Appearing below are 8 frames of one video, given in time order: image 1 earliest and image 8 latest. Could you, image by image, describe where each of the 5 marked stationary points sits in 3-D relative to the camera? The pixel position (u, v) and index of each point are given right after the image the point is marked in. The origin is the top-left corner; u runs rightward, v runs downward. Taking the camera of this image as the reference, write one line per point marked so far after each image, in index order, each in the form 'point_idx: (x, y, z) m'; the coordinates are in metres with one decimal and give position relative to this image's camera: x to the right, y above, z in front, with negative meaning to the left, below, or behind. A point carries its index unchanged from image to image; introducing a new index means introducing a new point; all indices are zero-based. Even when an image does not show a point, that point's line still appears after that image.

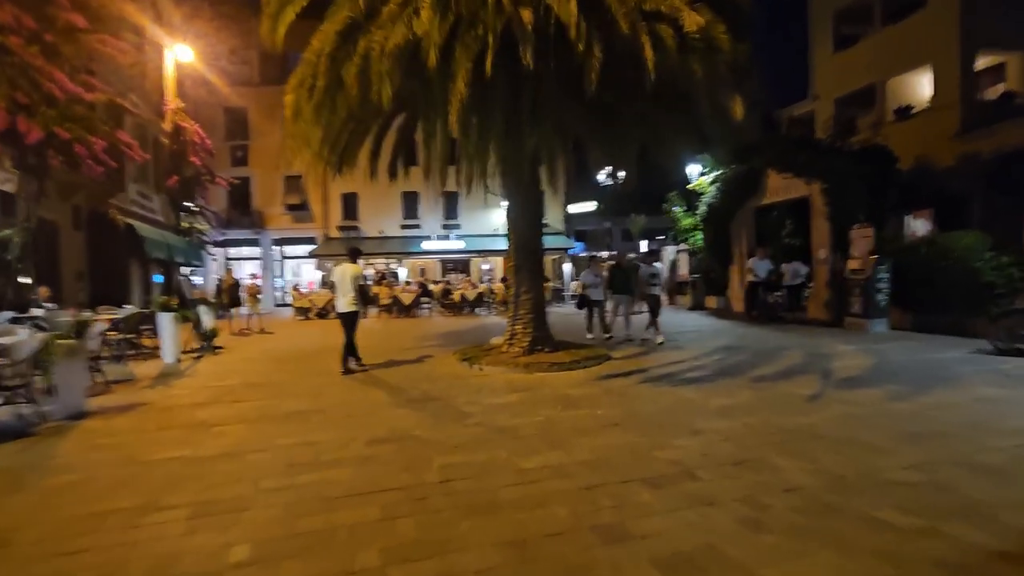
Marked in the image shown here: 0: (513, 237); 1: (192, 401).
0: (+0.1, +1.0, +11.6) m
1: (-5.5, -2.0, +8.8) m
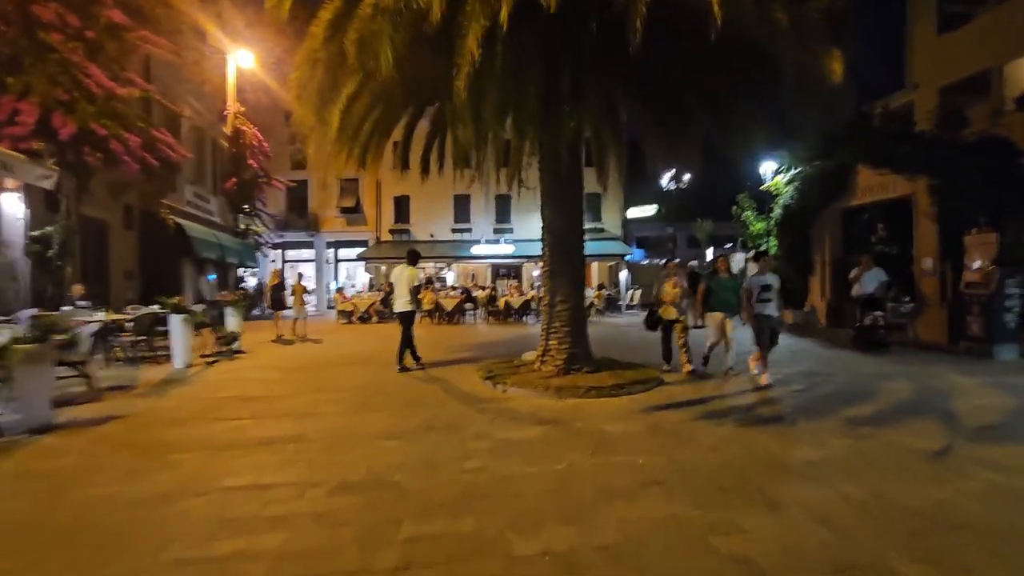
0: (+0.8, +0.9, +10.0) m
1: (-5.2, -2.0, +7.8) m
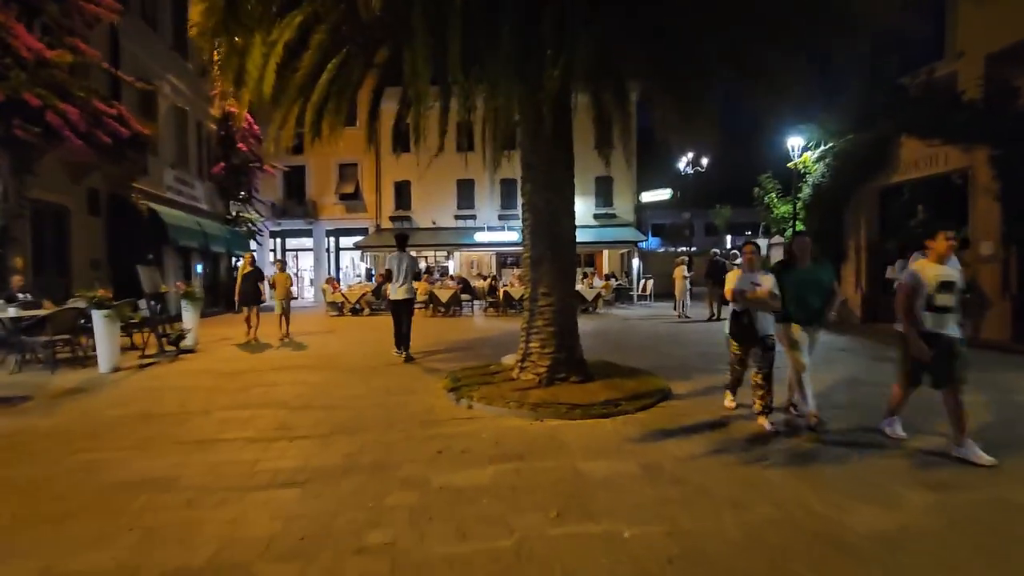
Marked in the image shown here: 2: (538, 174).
0: (+0.3, +1.0, +8.1) m
1: (-5.7, -1.9, +6.1) m
2: (+0.4, +1.7, +8.1) m
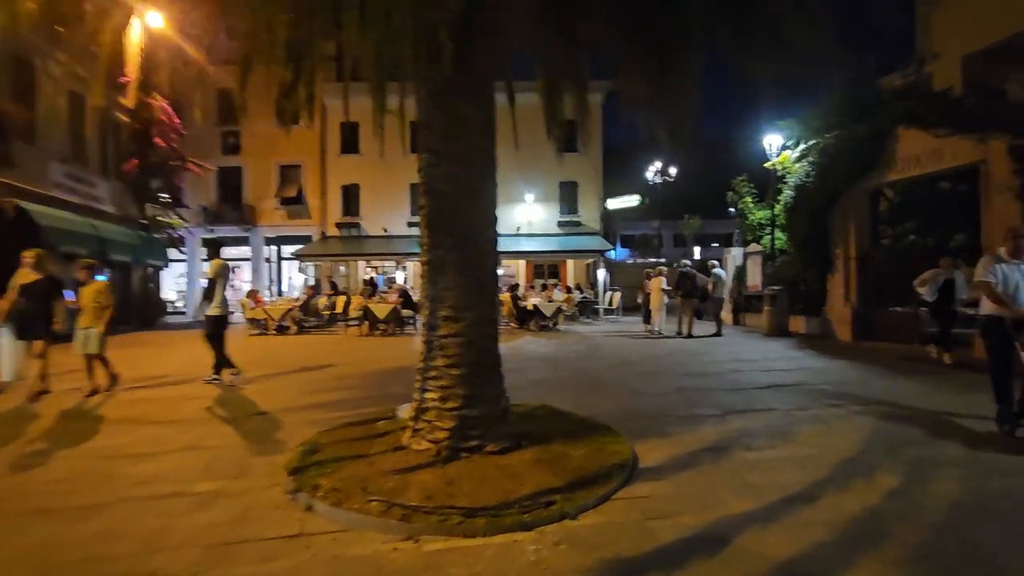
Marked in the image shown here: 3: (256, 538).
0: (-0.9, +0.8, +5.4) m
1: (-6.8, -2.0, +3.0) m
2: (-0.8, +1.5, +5.4) m
3: (-2.0, -1.9, +4.0) m
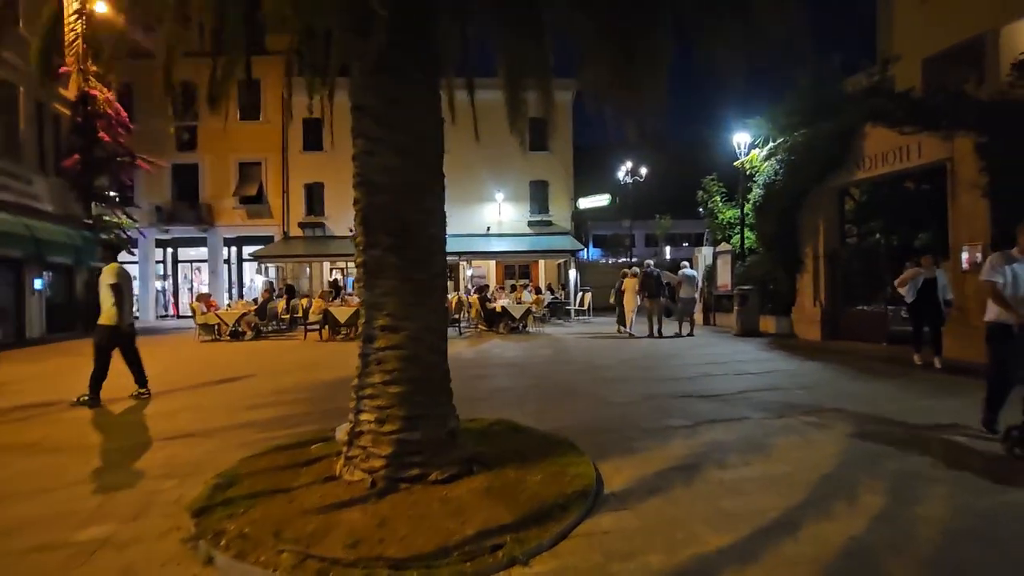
0: (-1.4, +0.8, +4.7) m
1: (-7.1, -2.1, +2.0) m
2: (-1.3, +1.4, +4.7) m
3: (-2.4, -2.0, +3.2) m
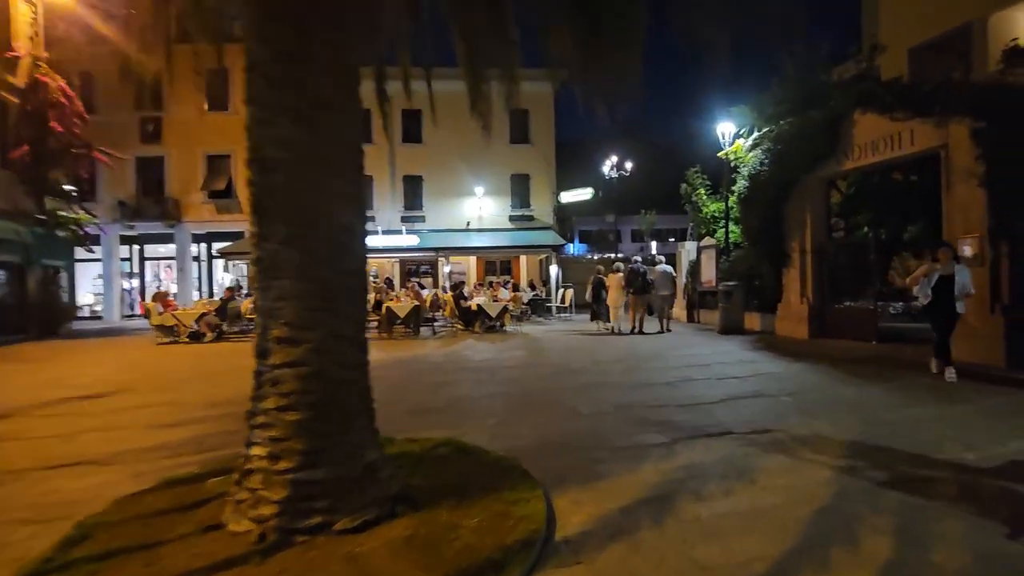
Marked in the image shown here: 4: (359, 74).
0: (-1.9, +0.7, +3.8) m
1: (-7.6, -2.2, +1.0) m
2: (-1.8, +1.4, +3.8) m
3: (-2.9, -2.0, +2.3) m
4: (-1.3, +1.8, +4.2) m
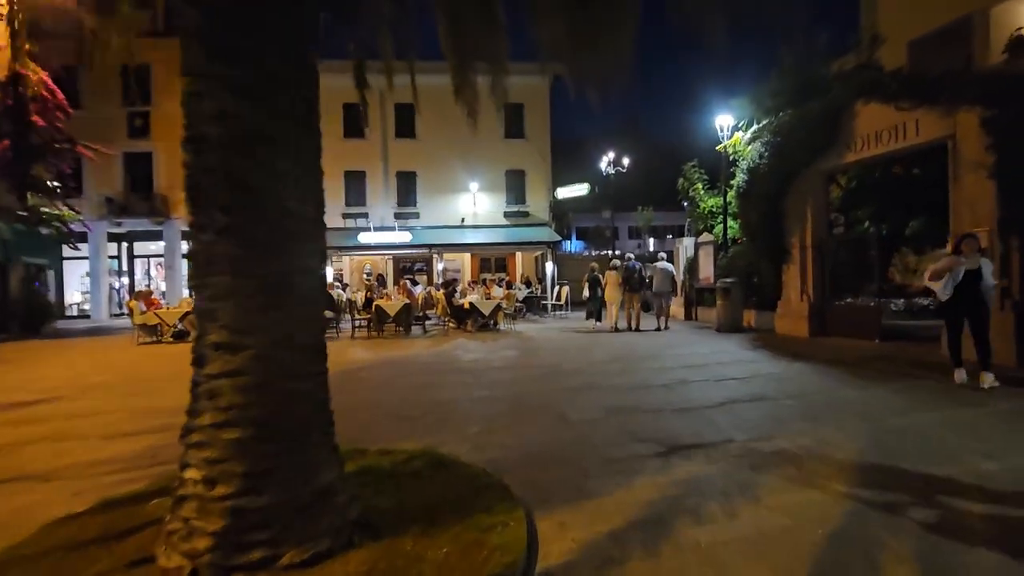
0: (-2.1, +0.8, +3.3) m
1: (-7.7, -2.2, +0.5) m
2: (-2.0, +1.4, +3.3) m
3: (-3.0, -2.0, +1.8) m
4: (-1.4, +1.8, +3.7) m
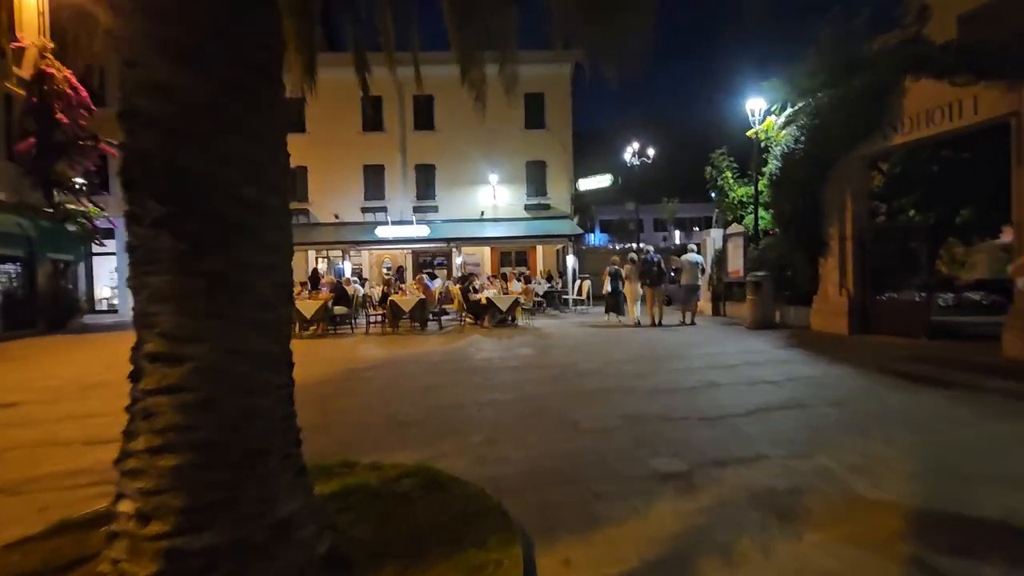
0: (-2.1, +0.8, +2.8) m
1: (-7.9, -2.3, +0.3) m
2: (-2.0, +1.4, +2.8) m
3: (-3.2, -2.1, +1.4) m
4: (-1.5, +1.8, +3.1) m
